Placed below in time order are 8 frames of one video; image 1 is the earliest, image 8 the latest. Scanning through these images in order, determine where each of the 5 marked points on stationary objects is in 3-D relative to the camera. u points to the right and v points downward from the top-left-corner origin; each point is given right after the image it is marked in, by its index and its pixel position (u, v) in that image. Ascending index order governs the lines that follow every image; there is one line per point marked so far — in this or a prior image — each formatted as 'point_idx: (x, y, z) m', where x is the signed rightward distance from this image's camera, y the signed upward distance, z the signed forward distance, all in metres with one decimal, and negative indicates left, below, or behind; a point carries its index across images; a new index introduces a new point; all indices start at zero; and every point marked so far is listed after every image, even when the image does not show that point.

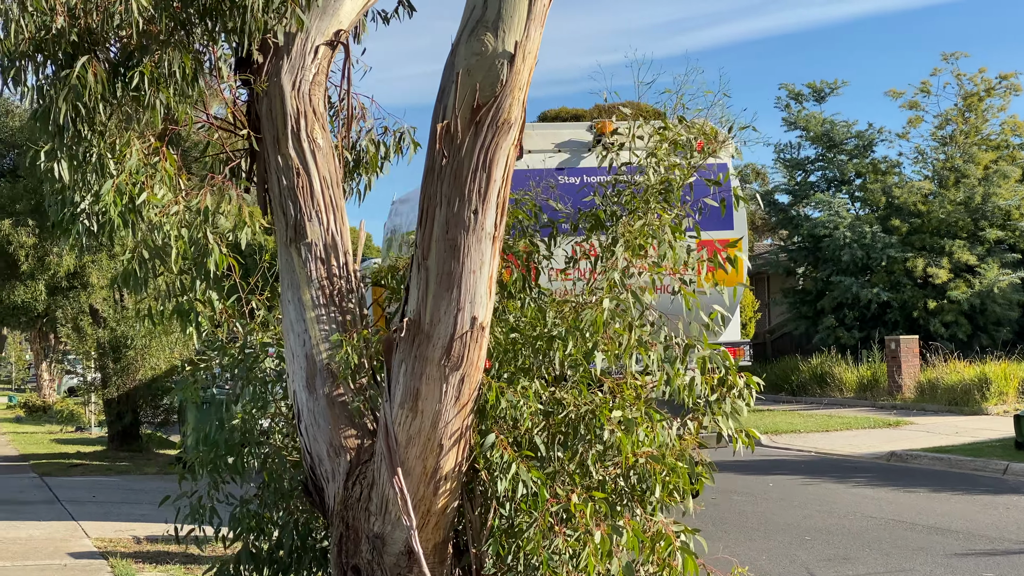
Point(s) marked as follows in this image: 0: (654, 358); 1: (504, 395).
0: (+0.6, -0.3, +4.3) m
1: (0.0, -0.5, +4.1) m
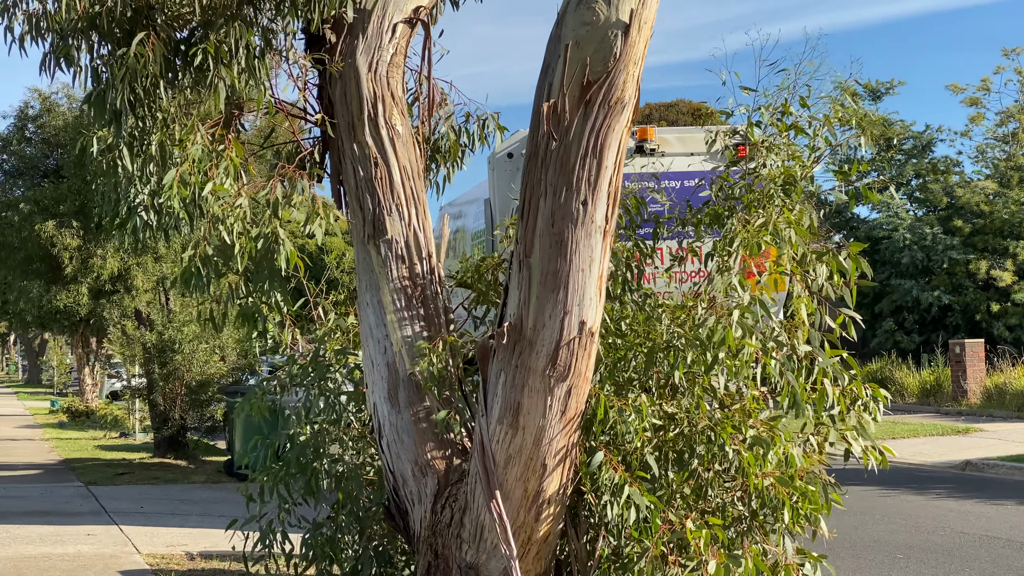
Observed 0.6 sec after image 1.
0: (+1.1, -0.3, +3.8) m
1: (+0.4, -0.5, +3.6) m
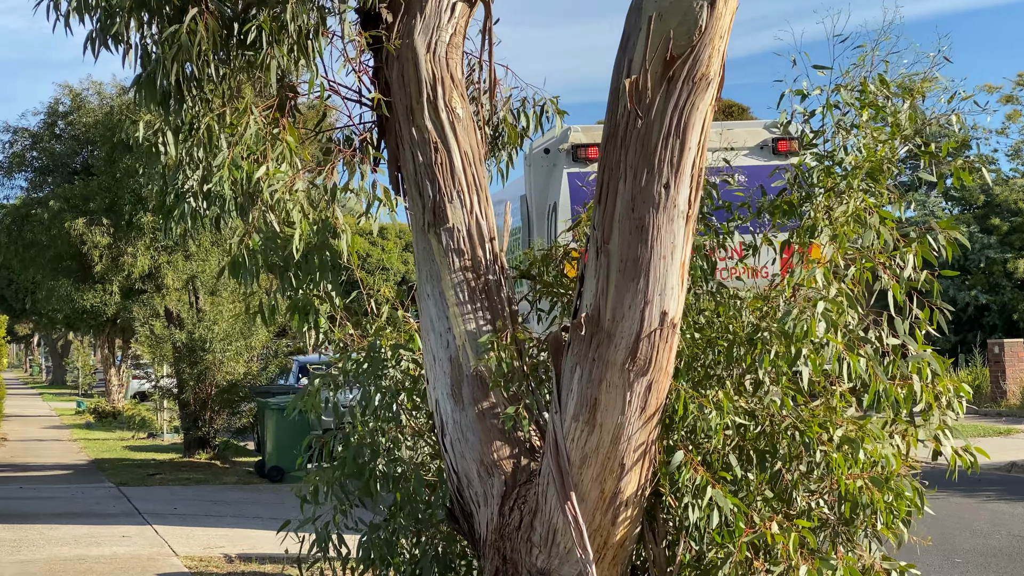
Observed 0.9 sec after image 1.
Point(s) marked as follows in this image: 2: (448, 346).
0: (+1.3, -0.3, +3.6) m
1: (+0.7, -0.4, +3.4) m
2: (-0.3, -0.2, +3.8) m
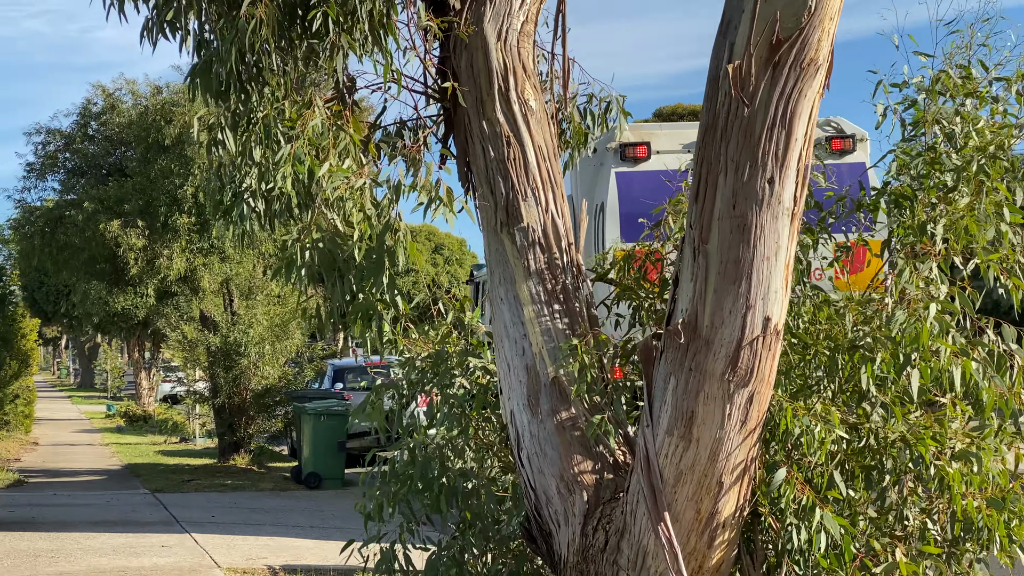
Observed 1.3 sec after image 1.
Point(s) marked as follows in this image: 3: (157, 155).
0: (+1.6, -0.3, +3.3) m
1: (+1.0, -0.4, +3.2) m
2: (0.0, -0.2, +3.5) m
3: (-4.2, +1.6, +11.0) m
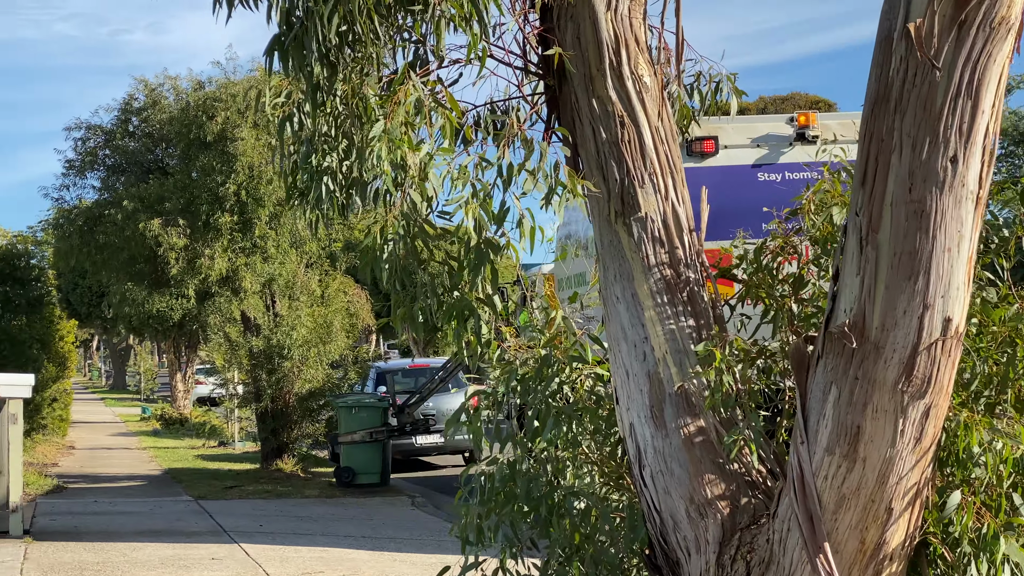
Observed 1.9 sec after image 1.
0: (+2.0, -0.3, +2.8) m
1: (+1.4, -0.4, +2.7) m
2: (+0.4, -0.2, +3.1) m
3: (-3.6, +1.6, +10.7) m
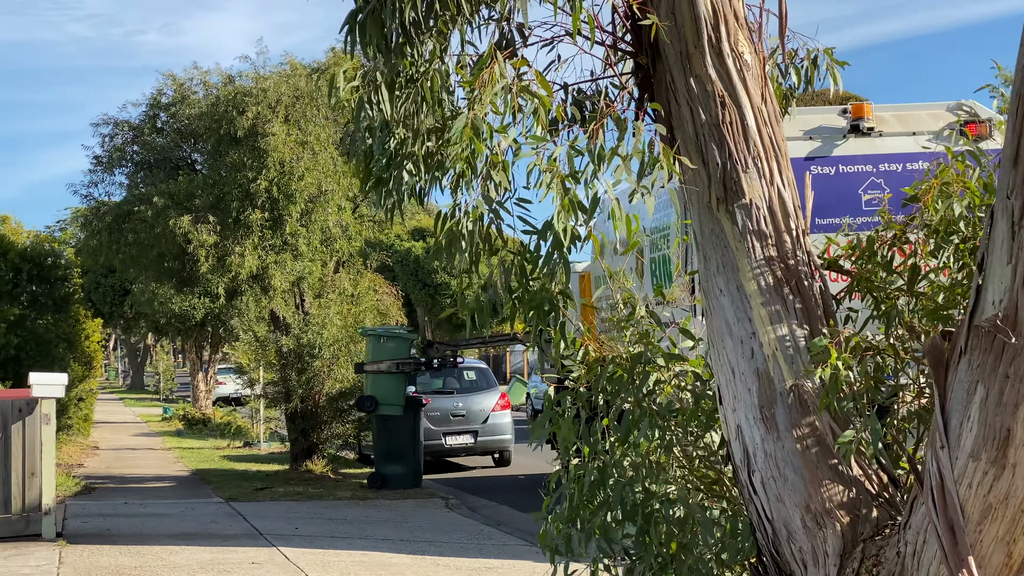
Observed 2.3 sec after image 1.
0: (+2.3, -0.3, +2.6) m
1: (+1.7, -0.4, +2.5) m
2: (+0.8, -0.2, +2.9) m
3: (-3.2, +1.6, +10.6) m
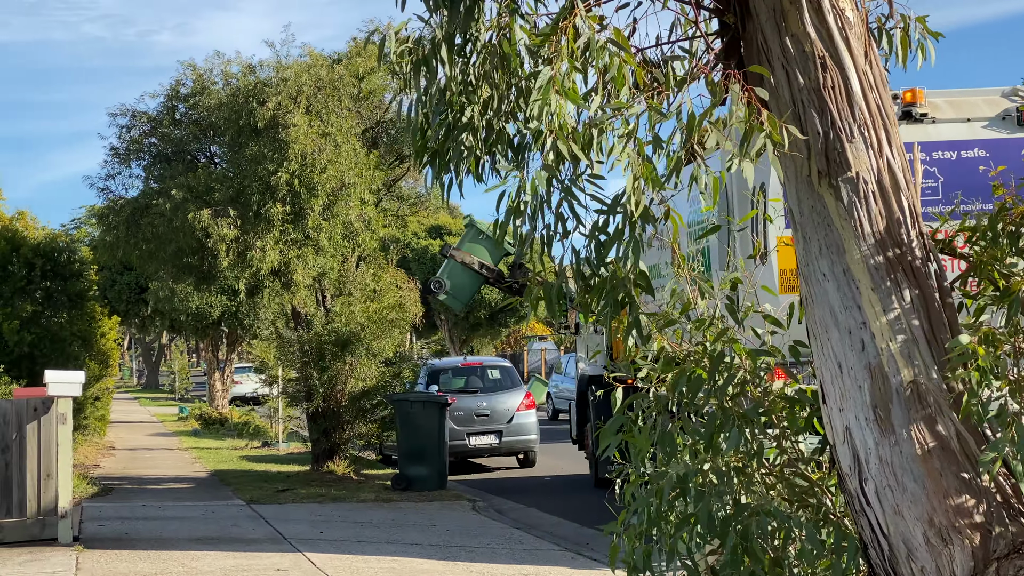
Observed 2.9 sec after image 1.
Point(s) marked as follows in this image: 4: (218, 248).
0: (+2.5, -0.2, +2.2) m
1: (+1.9, -0.4, +2.2) m
2: (+1.0, -0.2, +2.6) m
3: (-2.9, +1.6, +10.3) m
4: (-3.2, +0.4, +10.1) m
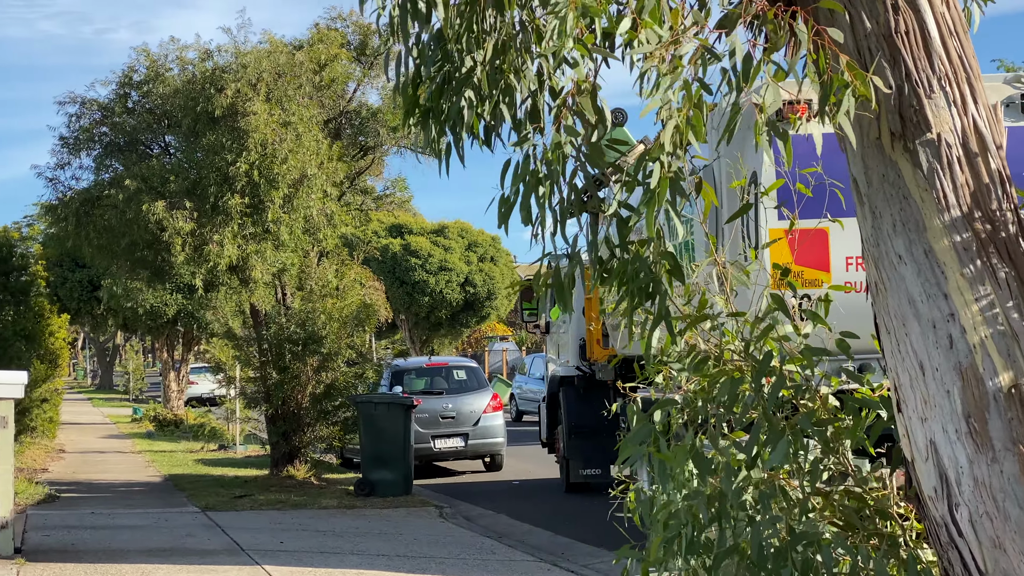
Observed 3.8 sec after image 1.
0: (+2.5, -0.2, +2.0) m
1: (+1.9, -0.3, +1.9) m
2: (+1.0, -0.1, +2.3) m
3: (-3.2, +1.7, +9.8) m
4: (-3.5, +0.5, +9.7) m
